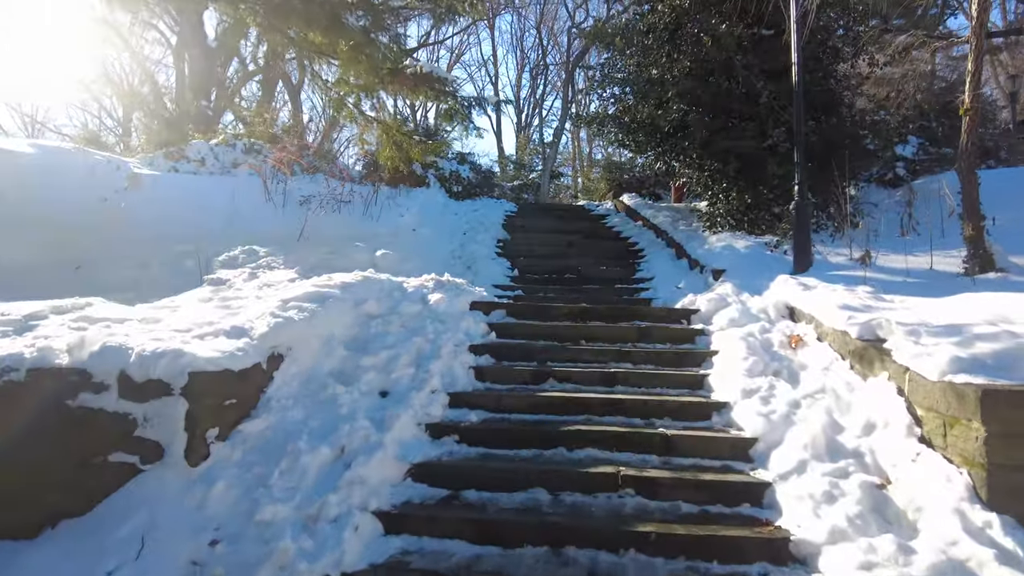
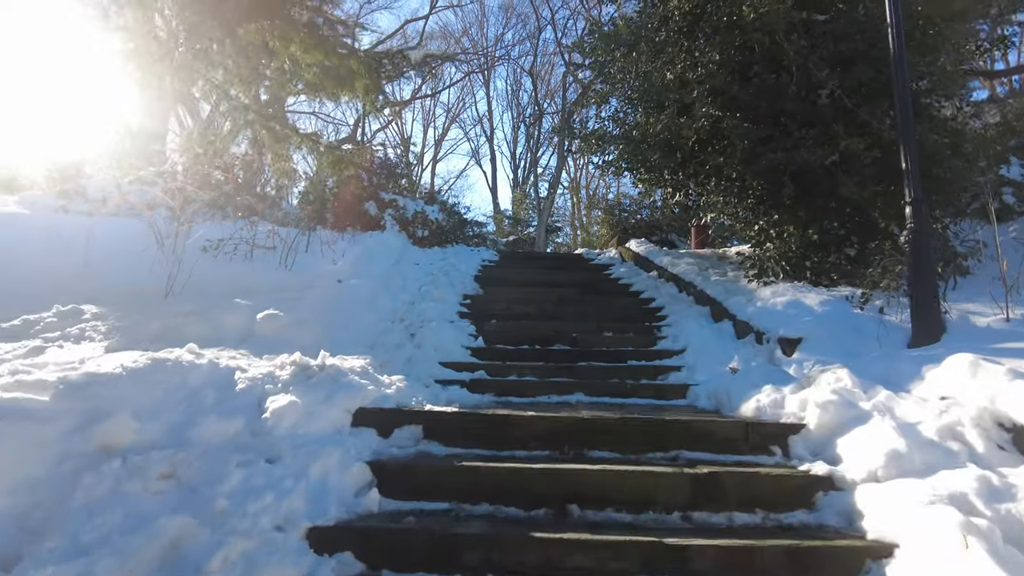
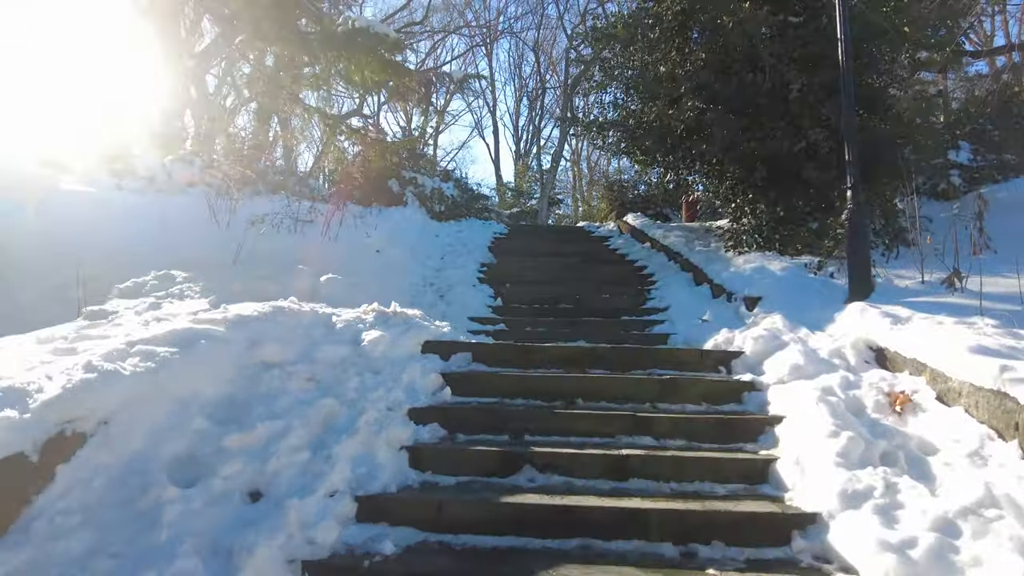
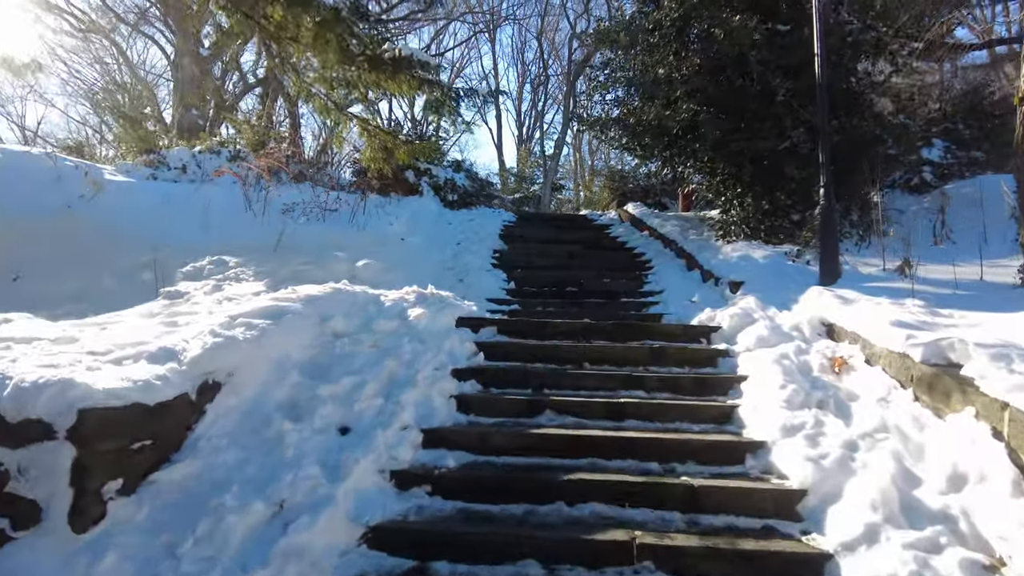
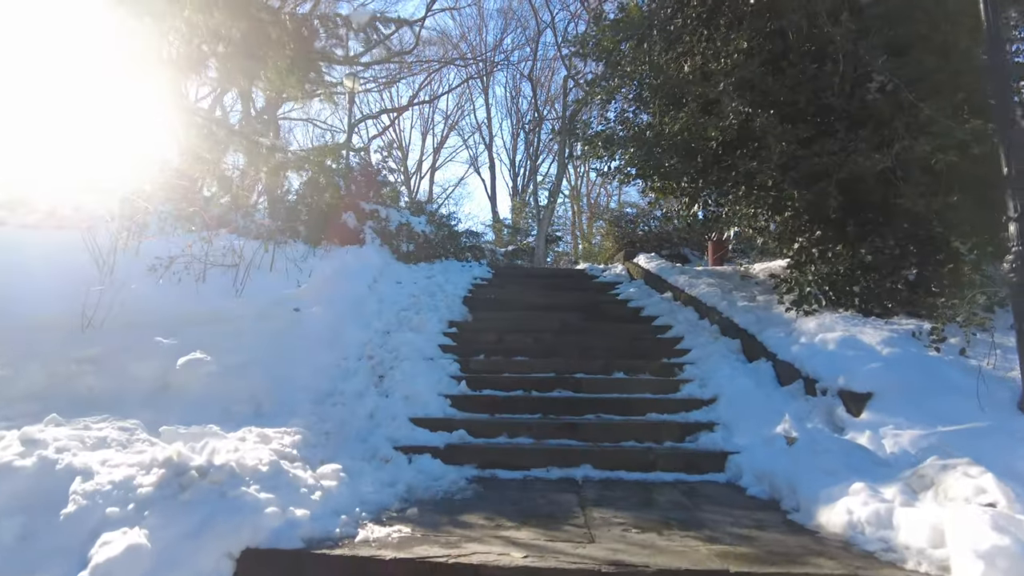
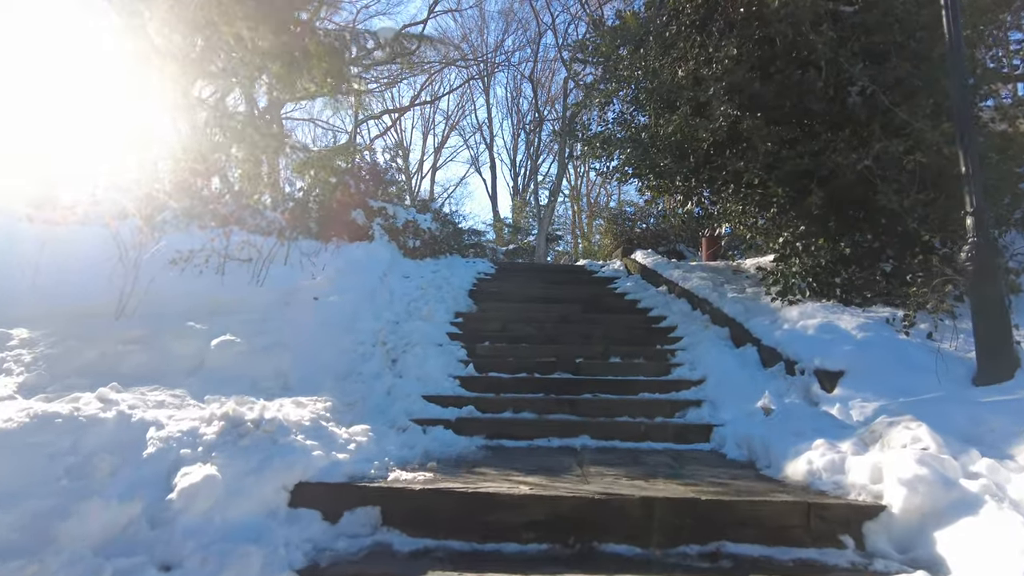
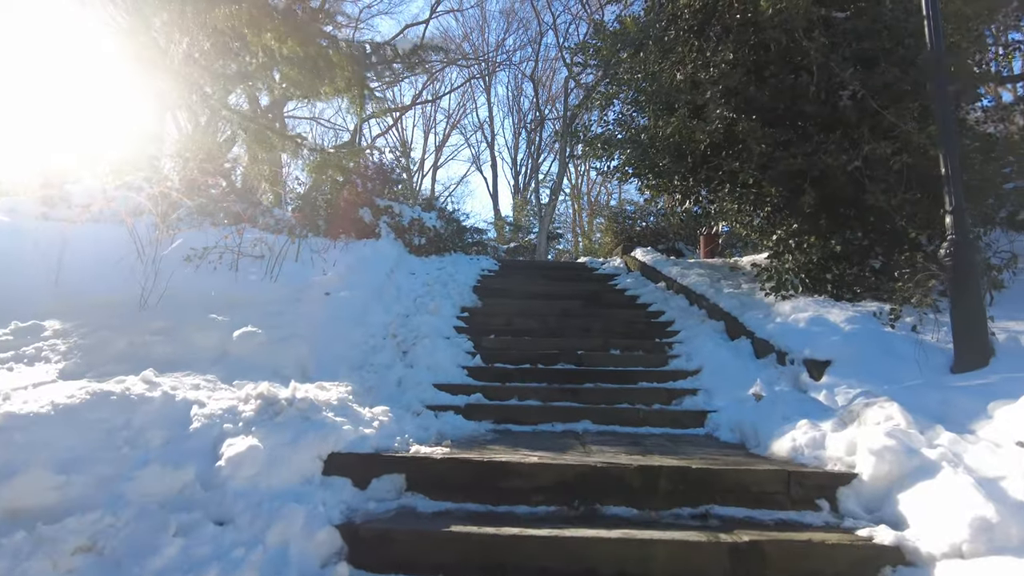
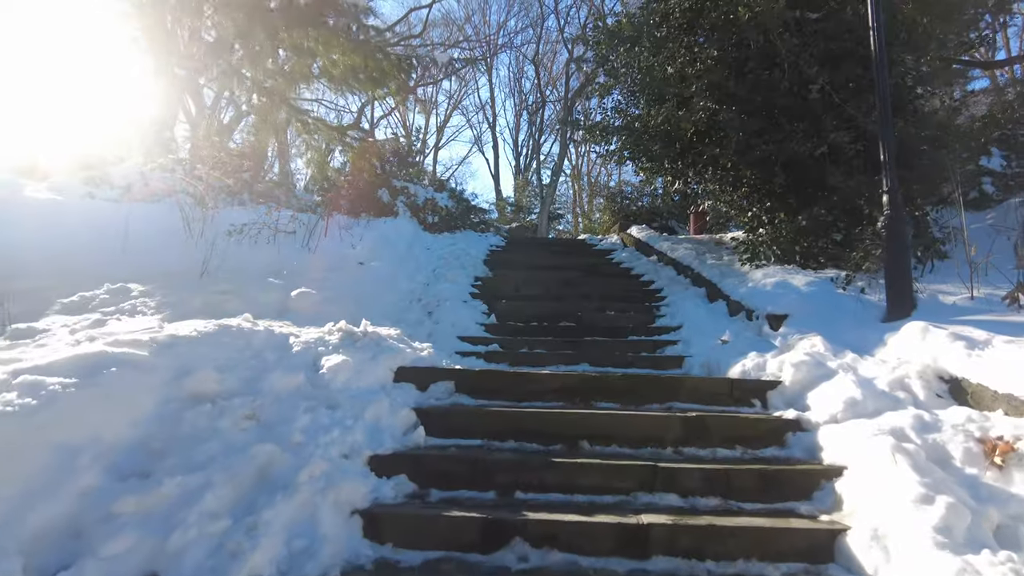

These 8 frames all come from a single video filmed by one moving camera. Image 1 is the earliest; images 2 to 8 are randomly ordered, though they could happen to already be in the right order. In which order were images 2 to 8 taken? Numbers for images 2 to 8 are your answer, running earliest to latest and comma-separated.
4, 3, 8, 2, 7, 6, 5
